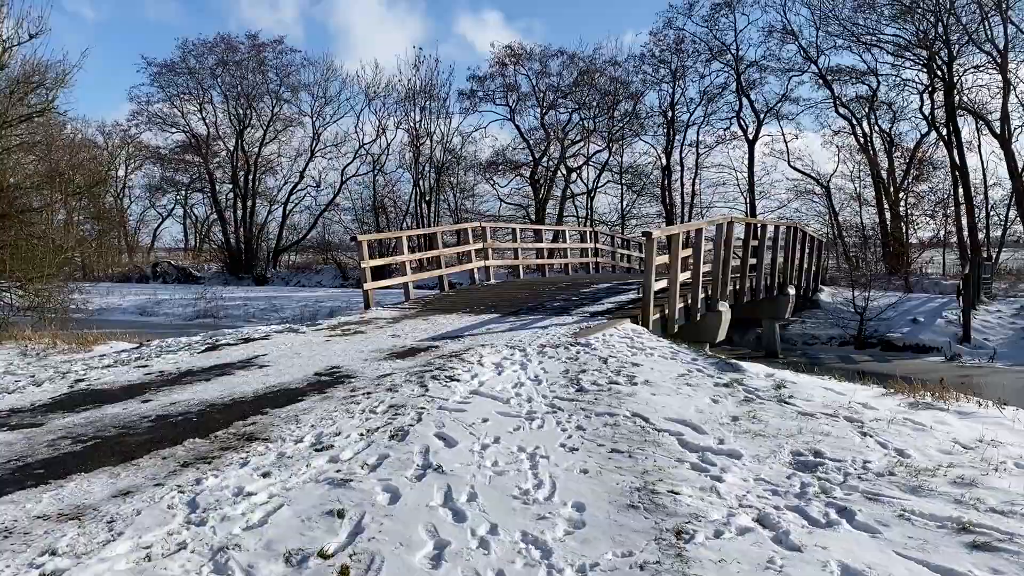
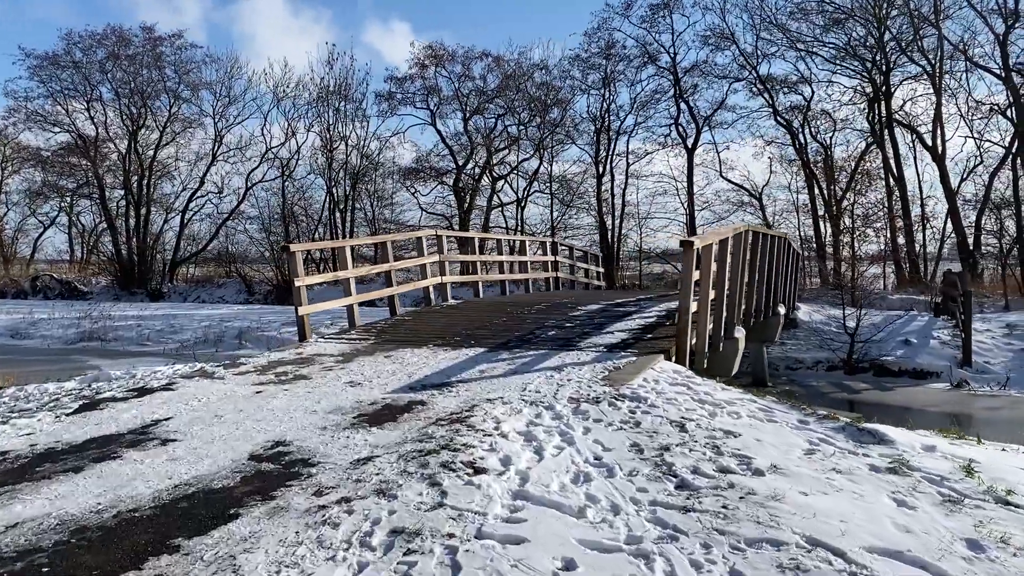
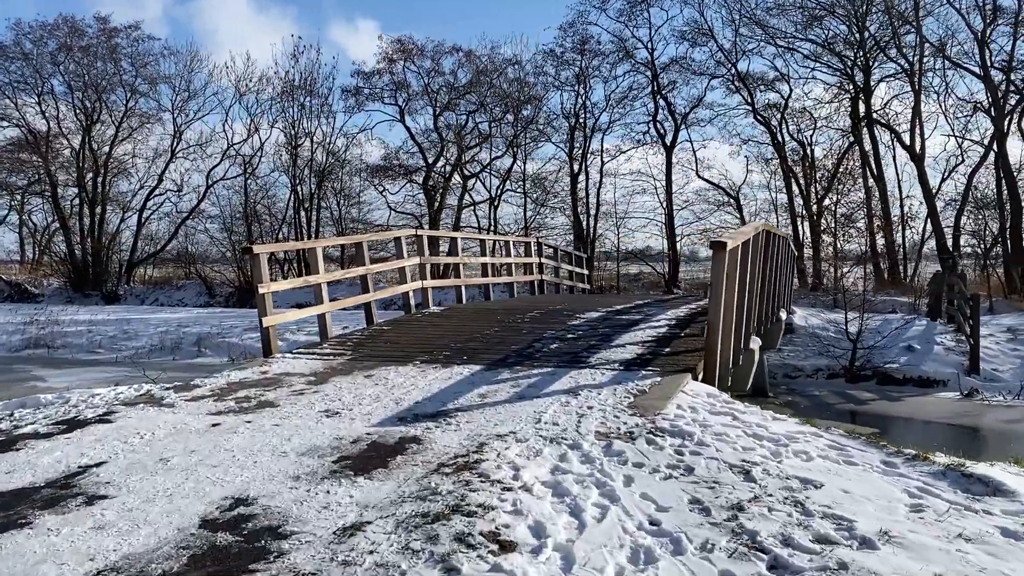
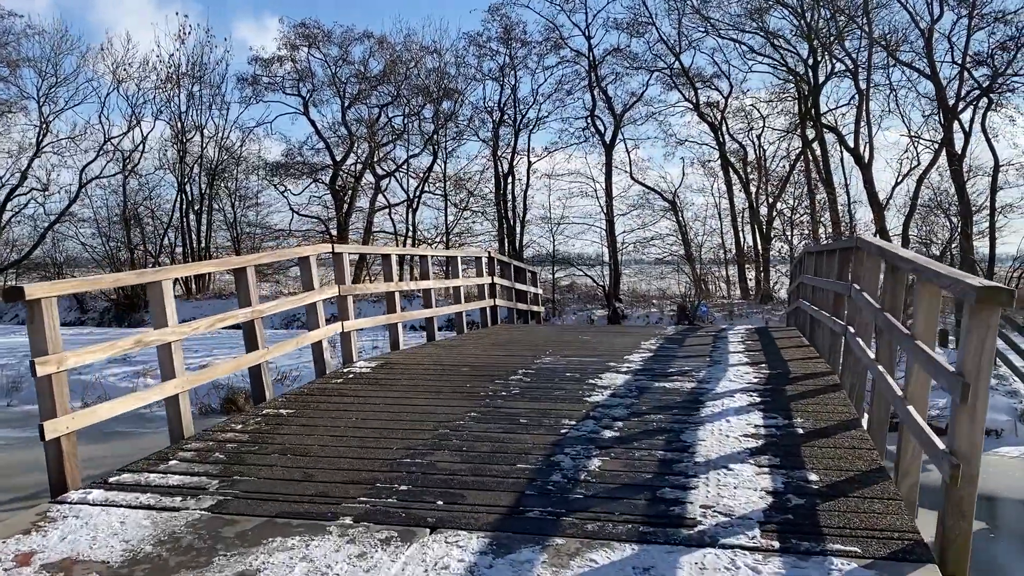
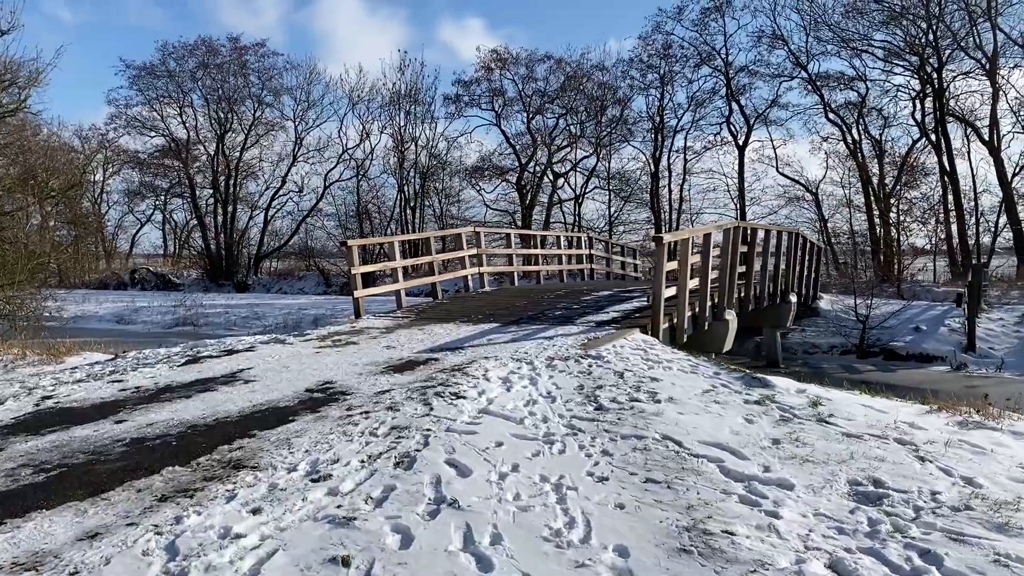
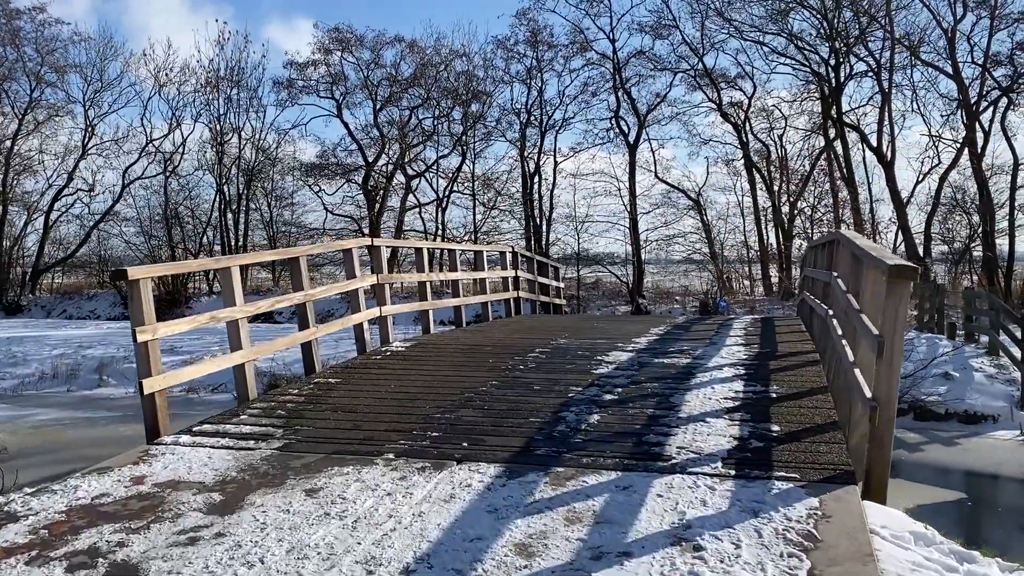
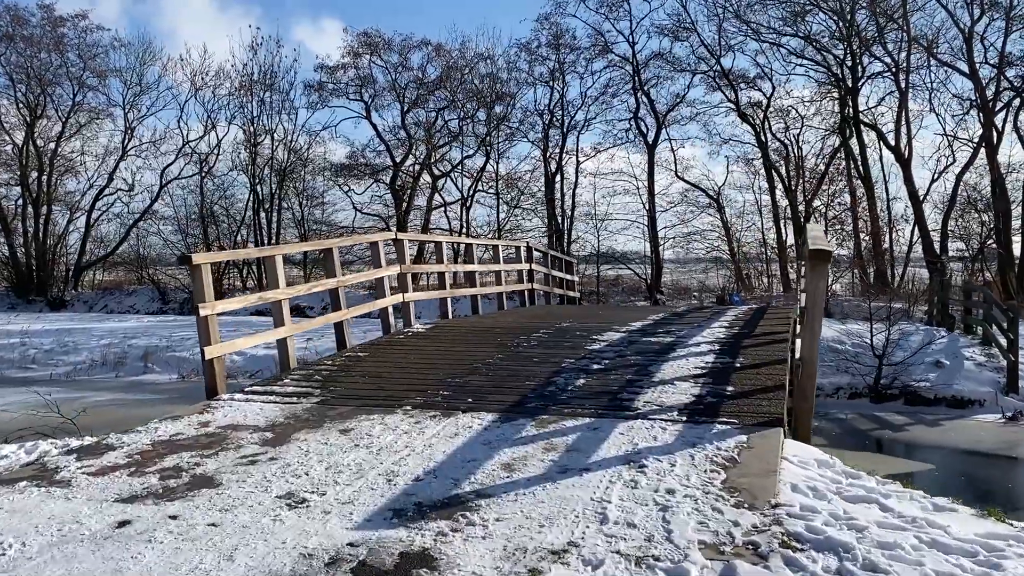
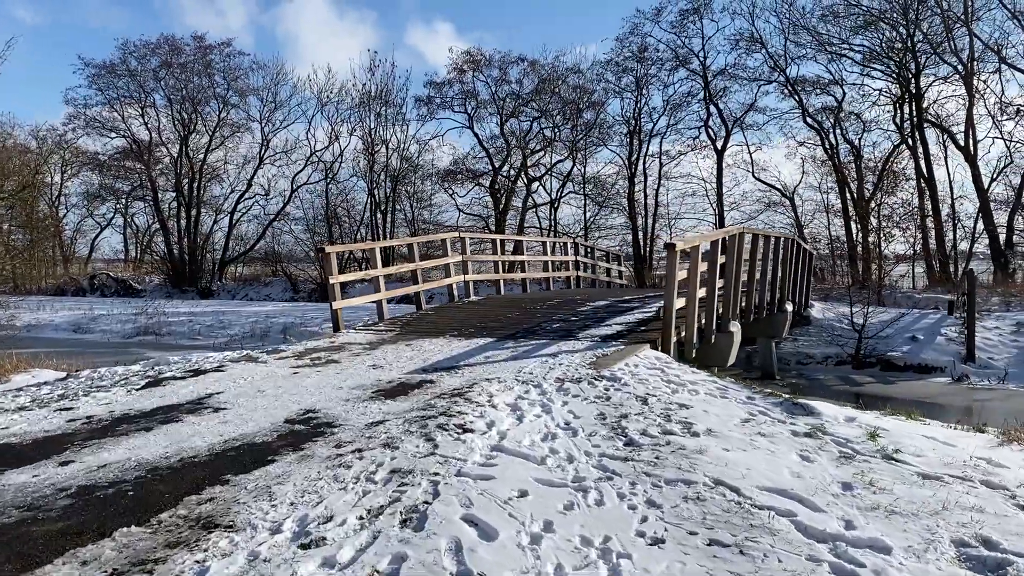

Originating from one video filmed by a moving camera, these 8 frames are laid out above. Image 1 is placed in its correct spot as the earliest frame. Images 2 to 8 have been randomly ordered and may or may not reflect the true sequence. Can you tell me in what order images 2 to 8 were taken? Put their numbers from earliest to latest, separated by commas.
5, 8, 2, 3, 7, 6, 4
